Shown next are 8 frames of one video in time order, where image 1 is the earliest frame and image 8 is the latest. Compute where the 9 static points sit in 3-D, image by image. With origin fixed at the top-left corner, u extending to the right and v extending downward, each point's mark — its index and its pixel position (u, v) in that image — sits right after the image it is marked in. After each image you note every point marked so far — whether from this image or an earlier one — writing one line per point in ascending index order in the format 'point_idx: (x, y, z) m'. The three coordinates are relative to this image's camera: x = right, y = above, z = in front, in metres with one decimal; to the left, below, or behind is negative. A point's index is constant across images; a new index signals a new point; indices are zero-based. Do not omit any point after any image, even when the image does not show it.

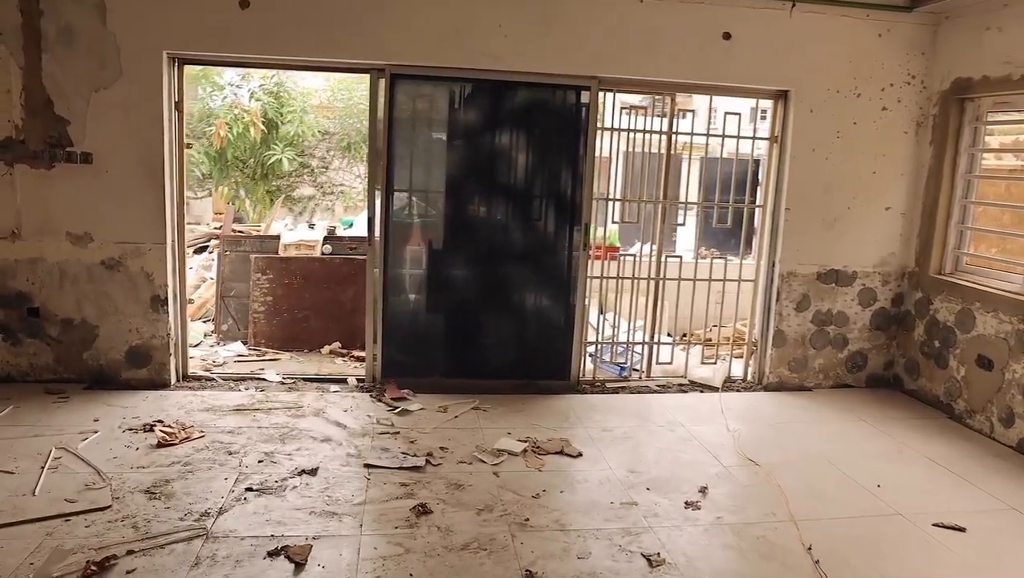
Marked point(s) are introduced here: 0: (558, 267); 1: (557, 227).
0: (+0.2, +0.1, +4.3) m
1: (+0.2, +0.3, +4.3) m
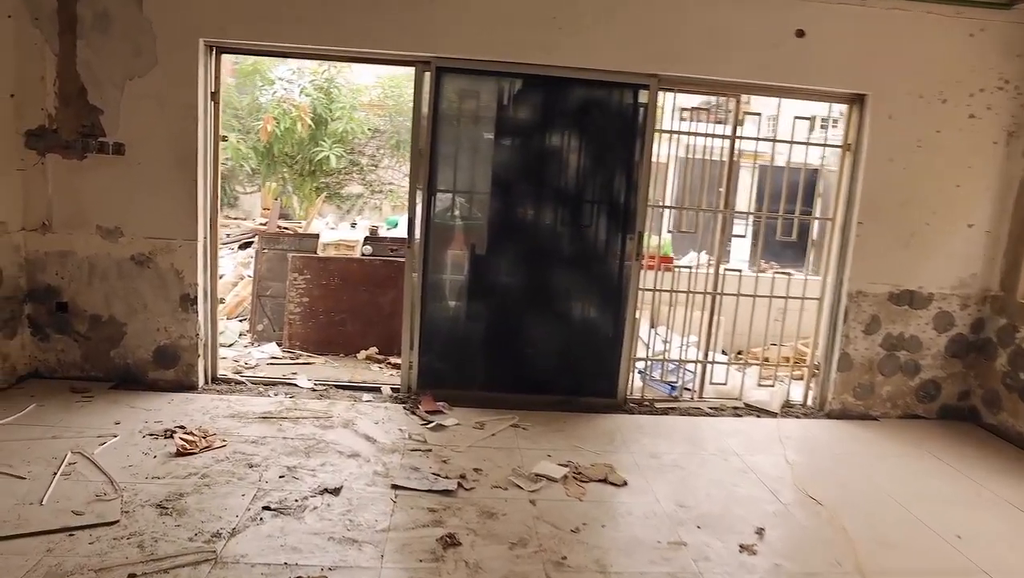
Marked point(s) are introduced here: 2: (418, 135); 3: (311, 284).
0: (+0.5, +0.1, +4.0) m
1: (+0.5, +0.3, +4.0) m
2: (-0.4, +0.7, +3.9) m
3: (-1.1, 0.0, +4.8) m
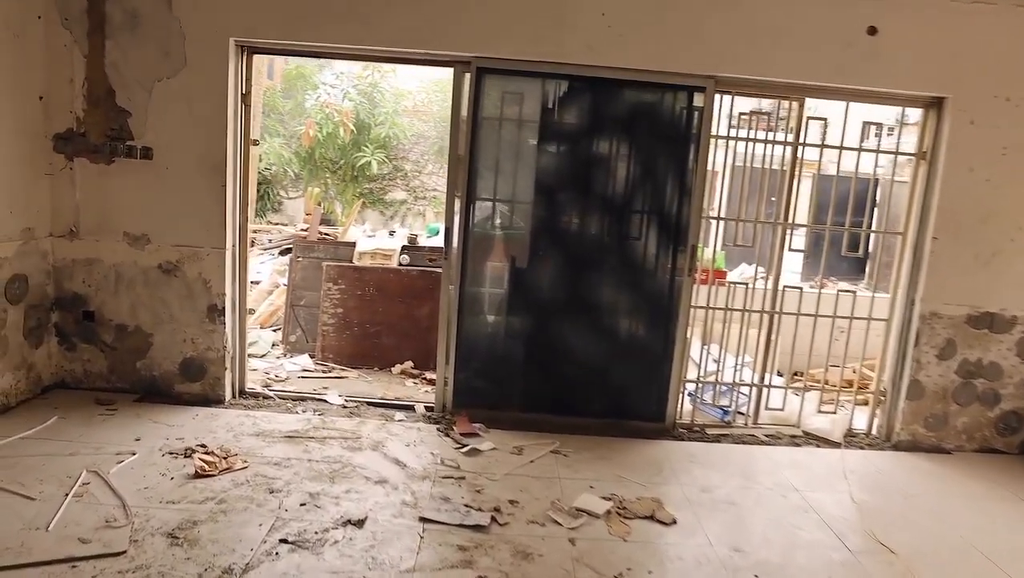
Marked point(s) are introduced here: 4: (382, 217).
0: (+0.7, 0.0, +3.8) m
1: (+0.7, +0.2, +3.7) m
2: (-0.2, +0.7, +3.6) m
3: (-0.9, 0.0, +4.6) m
4: (-1.3, +0.8, +8.7) m
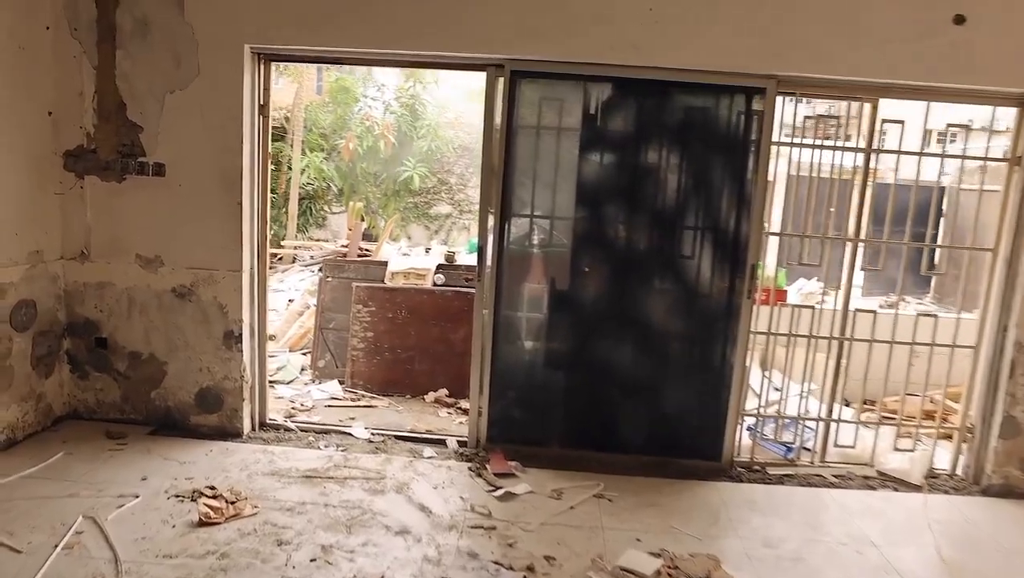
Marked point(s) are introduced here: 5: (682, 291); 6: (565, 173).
0: (+0.8, -0.1, +3.4) m
1: (+0.8, +0.1, +3.4) m
2: (-0.1, +0.6, +3.3) m
3: (-0.7, -0.1, +4.3) m
4: (-0.8, +0.6, +8.5) m
5: (+0.7, 0.0, +3.4) m
6: (+0.2, +0.5, +3.3) m
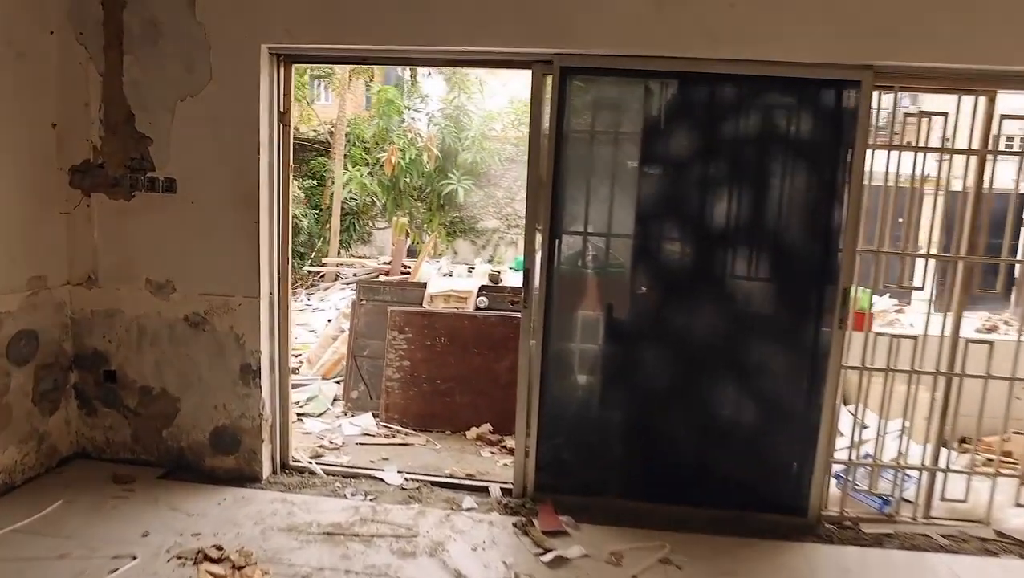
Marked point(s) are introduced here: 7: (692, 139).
0: (+1.0, -0.2, +2.9) m
1: (+1.0, 0.0, +2.9) m
2: (+0.1, +0.5, +2.9) m
3: (-0.5, -0.3, +3.9) m
4: (-0.3, +0.5, +8.1) m
5: (+0.9, -0.1, +2.9) m
6: (+0.4, +0.4, +2.9) m
7: (+0.6, +0.5, +2.8) m
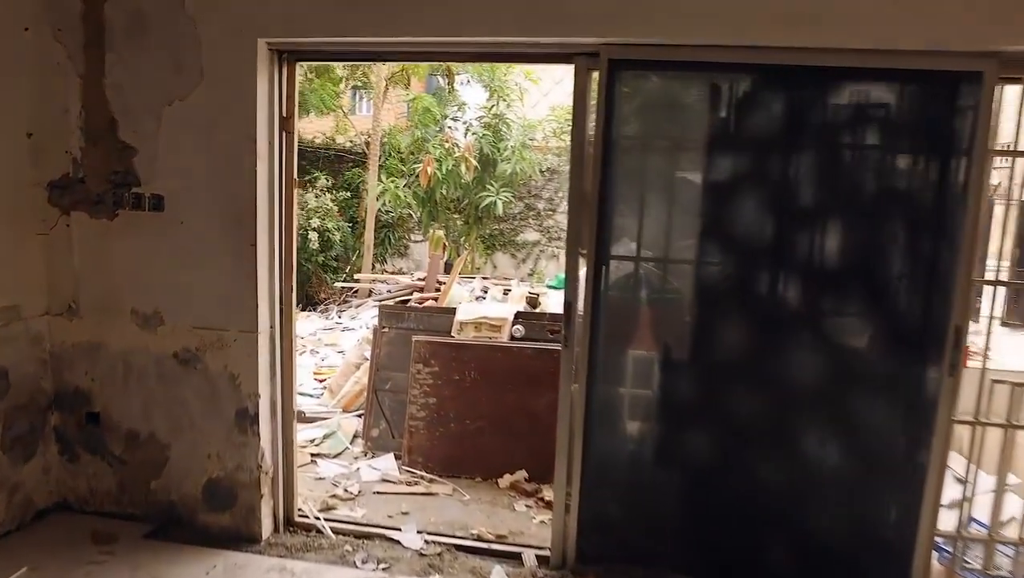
0: (+1.1, -0.3, +2.4) m
1: (+1.1, -0.1, +2.4) m
2: (+0.2, +0.4, +2.5) m
3: (-0.3, -0.4, +3.5) m
4: (0.0, +0.3, +7.7) m
5: (+1.0, -0.2, +2.4) m
6: (+0.5, +0.3, +2.4) m
7: (+0.7, +0.4, +2.3) m
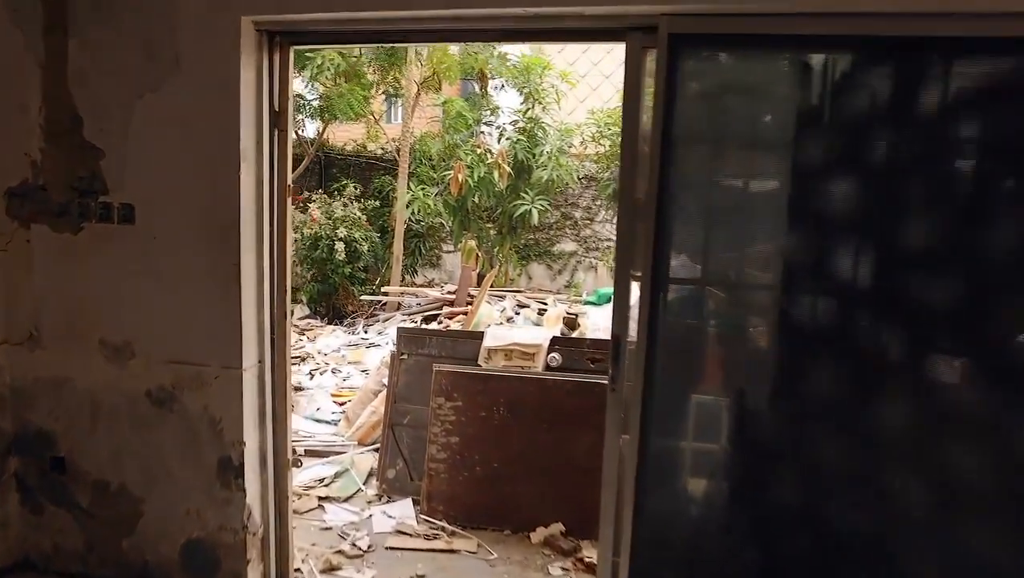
0: (+1.2, -0.4, +1.9) m
1: (+1.2, -0.2, +1.9) m
2: (+0.3, +0.3, +2.0) m
3: (-0.2, -0.5, +3.0) m
4: (+0.4, +0.2, +7.2) m
5: (+1.0, -0.3, +1.9) m
6: (+0.6, +0.2, +1.9) m
7: (+0.8, +0.3, +1.9) m
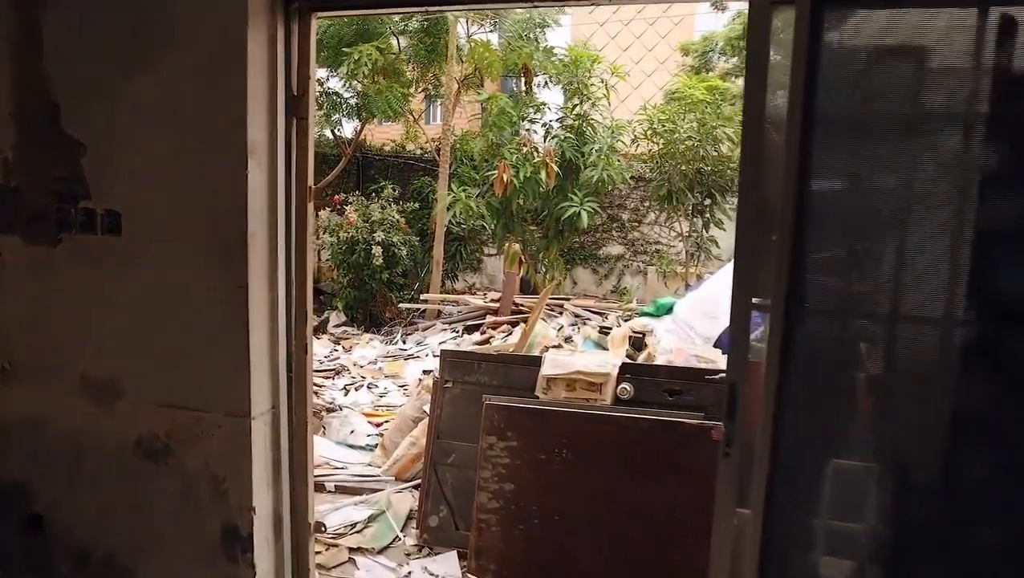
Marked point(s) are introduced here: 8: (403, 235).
0: (+1.3, -0.5, +1.4) m
1: (+1.3, -0.2, +1.4) m
2: (+0.4, +0.2, +1.5) m
3: (0.0, -0.5, +2.6) m
4: (+0.7, +0.1, +6.7) m
5: (+1.2, -0.4, +1.4) m
6: (+0.7, +0.1, +1.4) m
7: (+0.9, +0.3, +1.4) m
8: (-0.9, +0.5, +7.1) m
